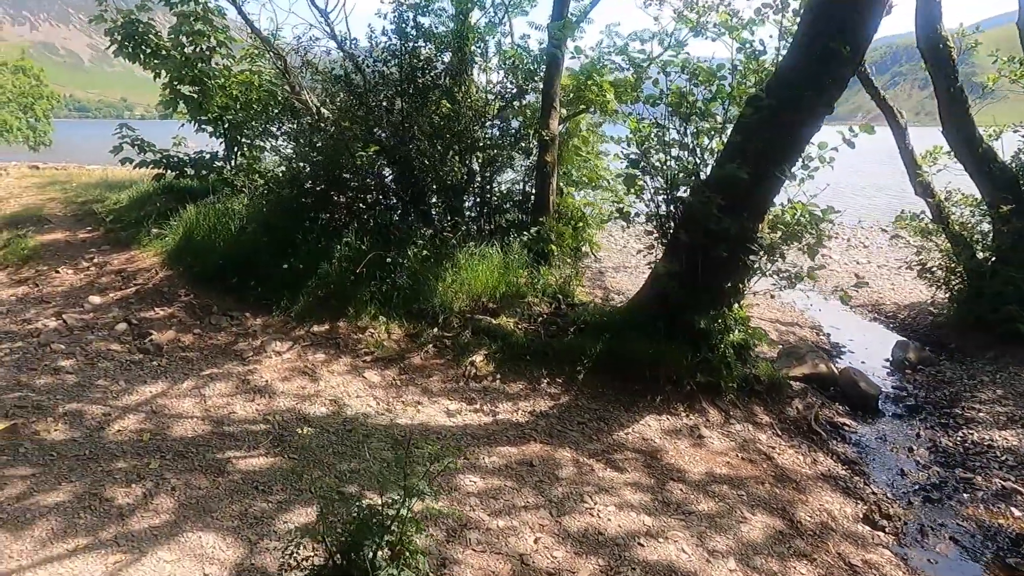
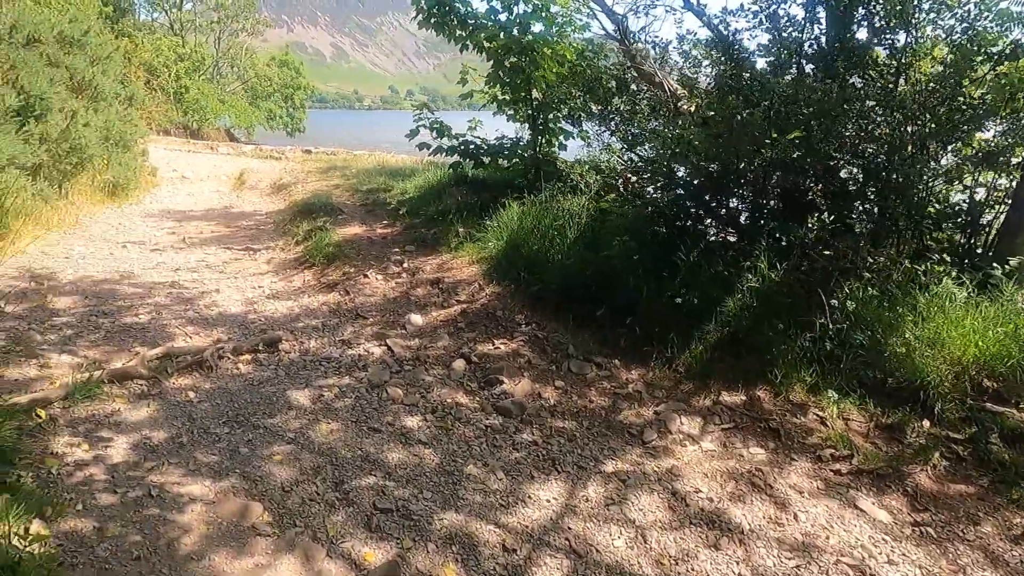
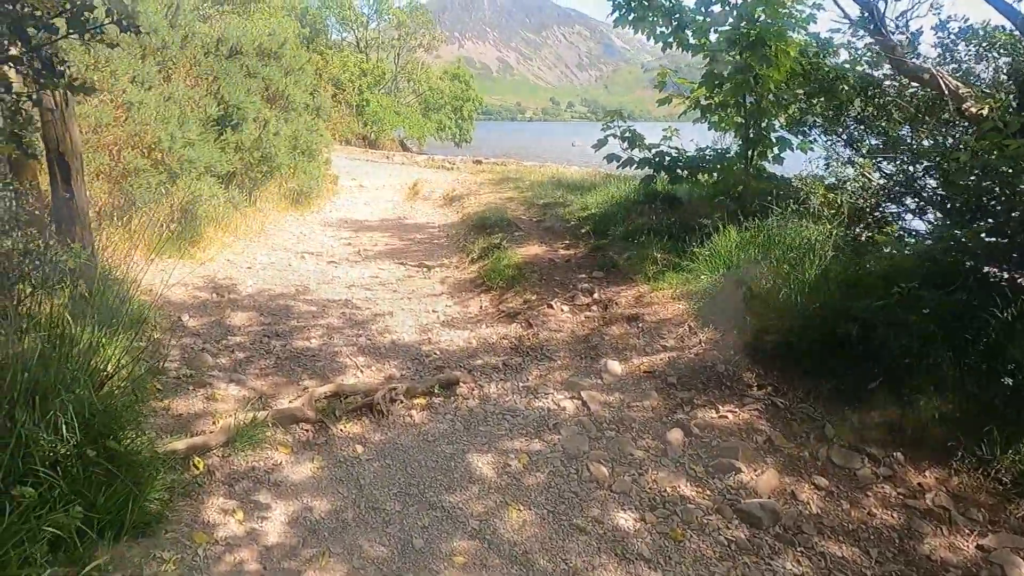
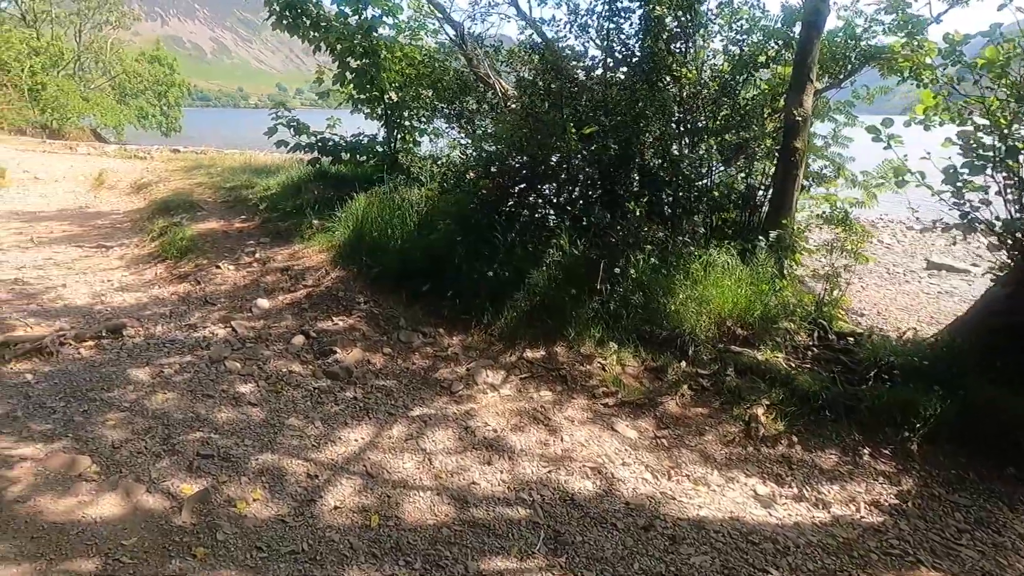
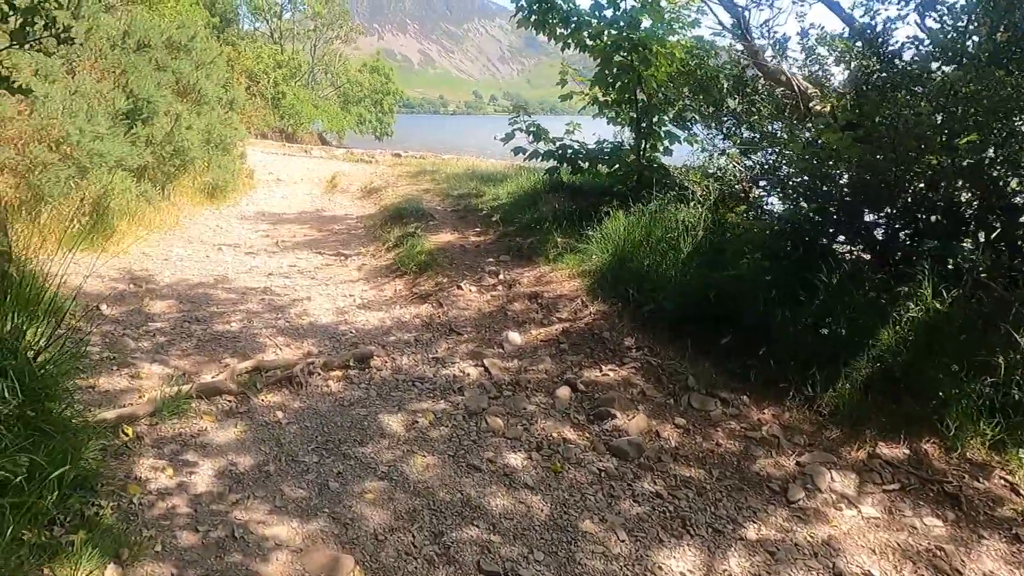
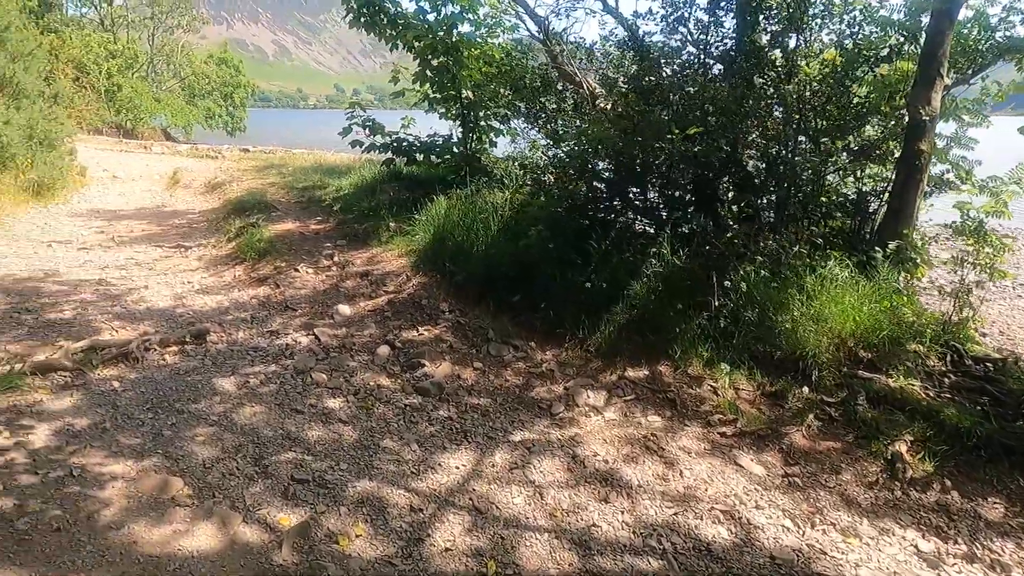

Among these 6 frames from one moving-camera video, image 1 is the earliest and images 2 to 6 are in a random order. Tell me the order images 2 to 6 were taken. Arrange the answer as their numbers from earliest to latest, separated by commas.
4, 6, 2, 5, 3
